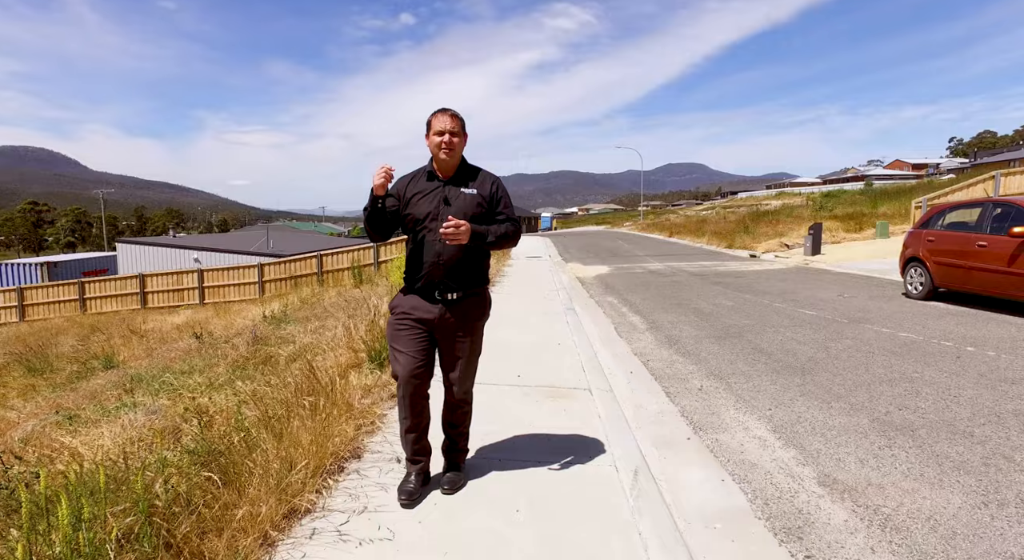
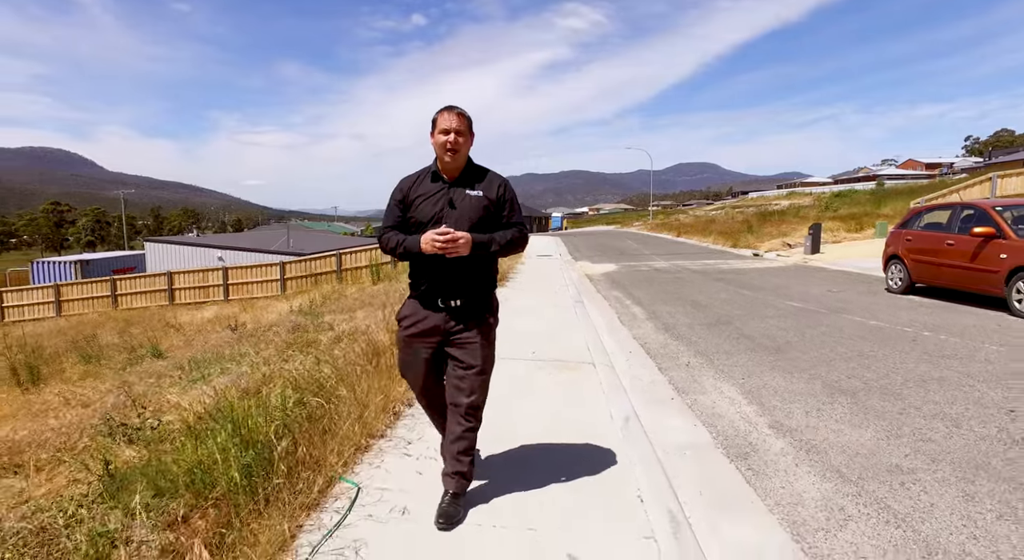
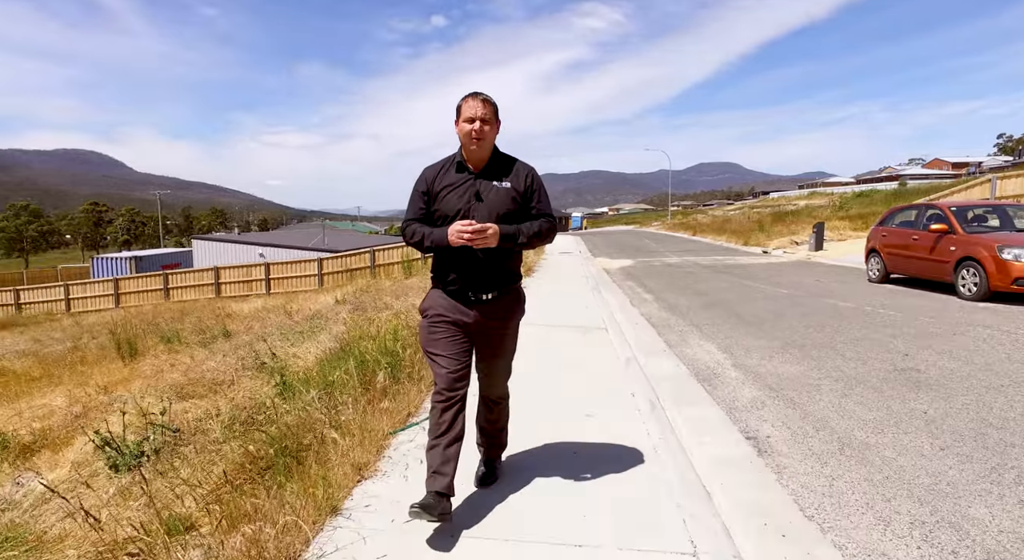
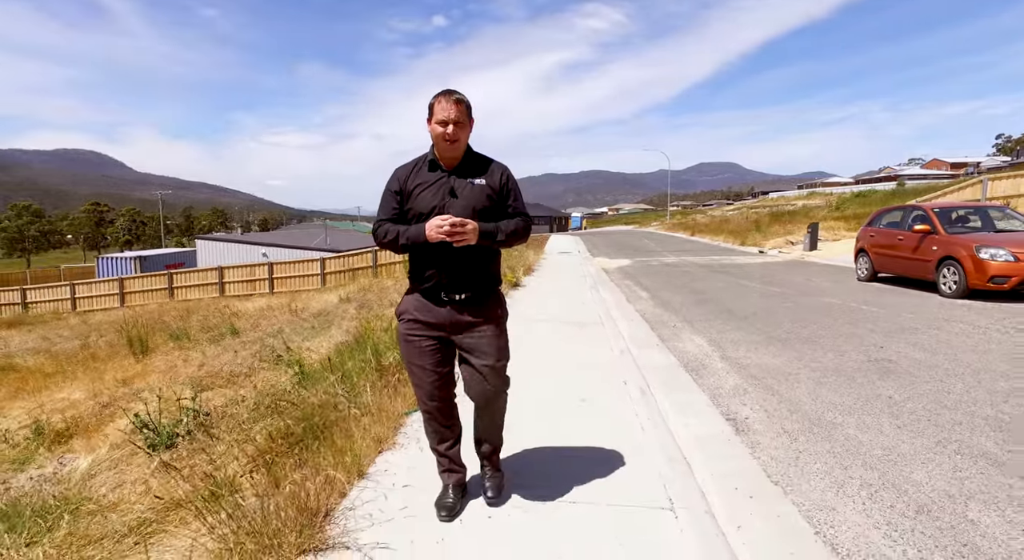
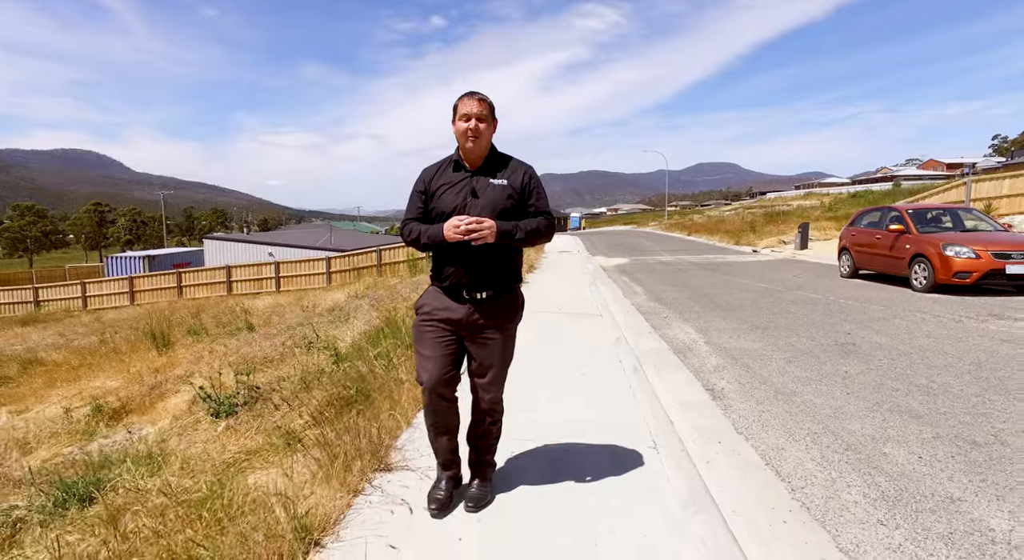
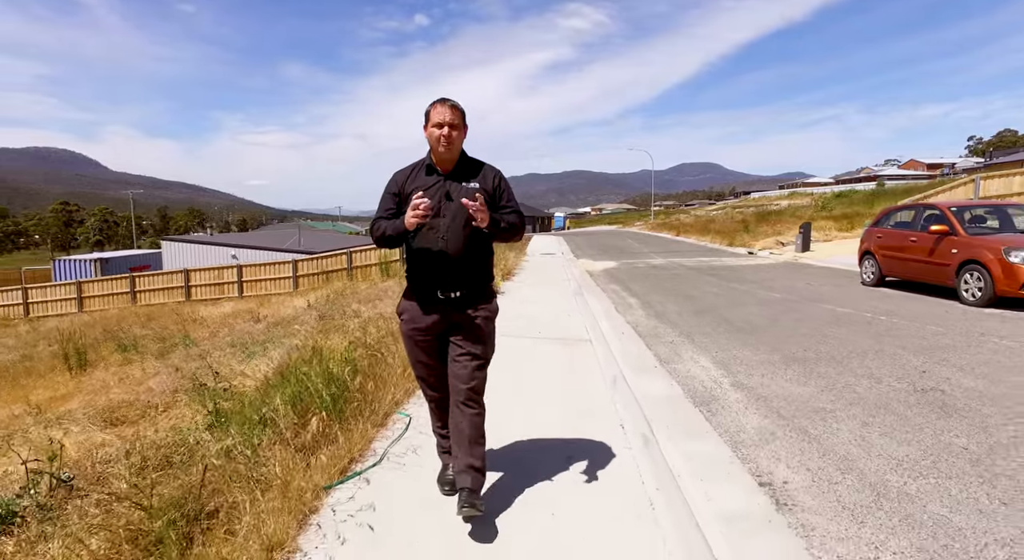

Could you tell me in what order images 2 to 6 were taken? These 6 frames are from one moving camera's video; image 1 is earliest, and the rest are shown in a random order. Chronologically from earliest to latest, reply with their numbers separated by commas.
2, 6, 3, 4, 5
